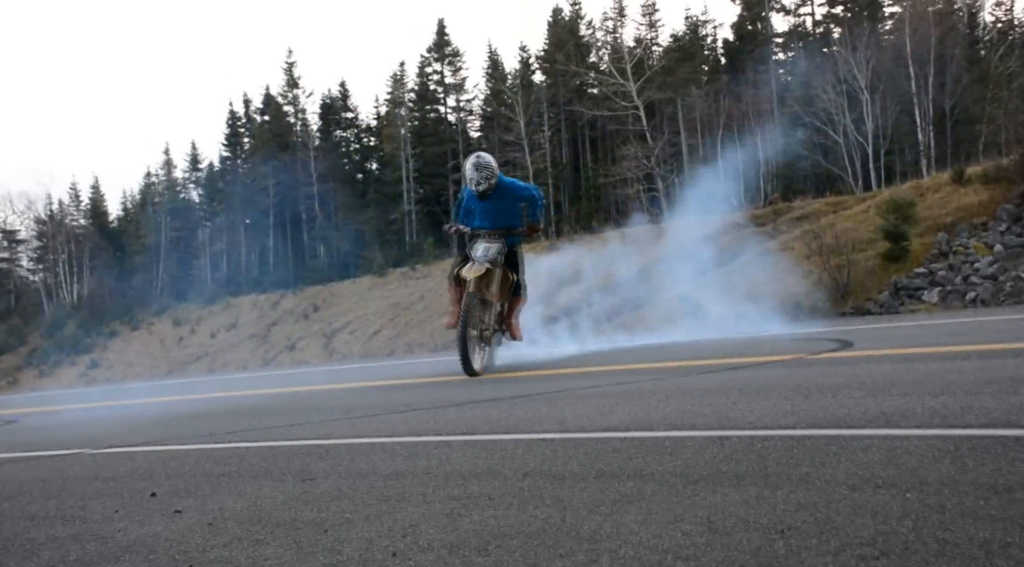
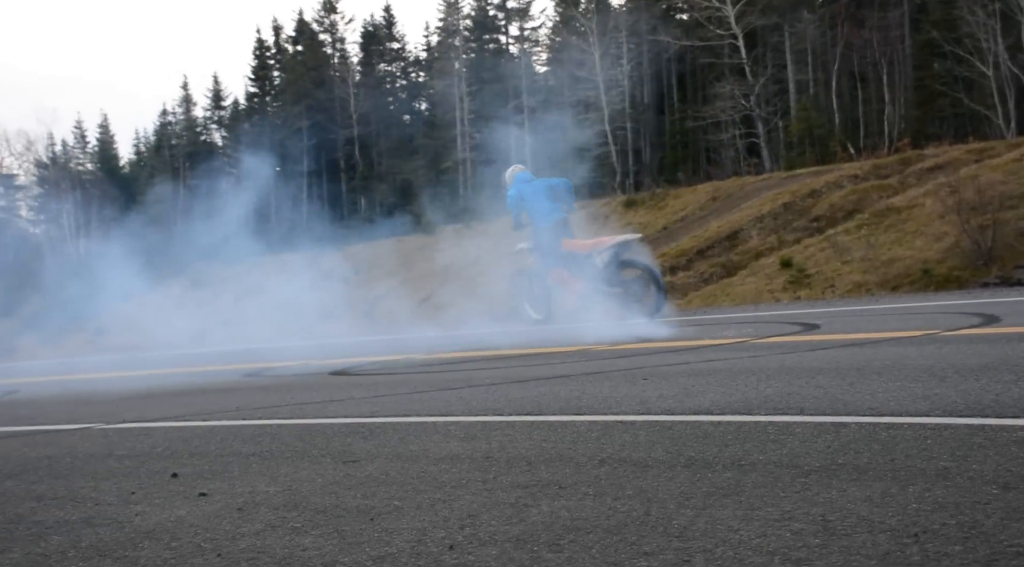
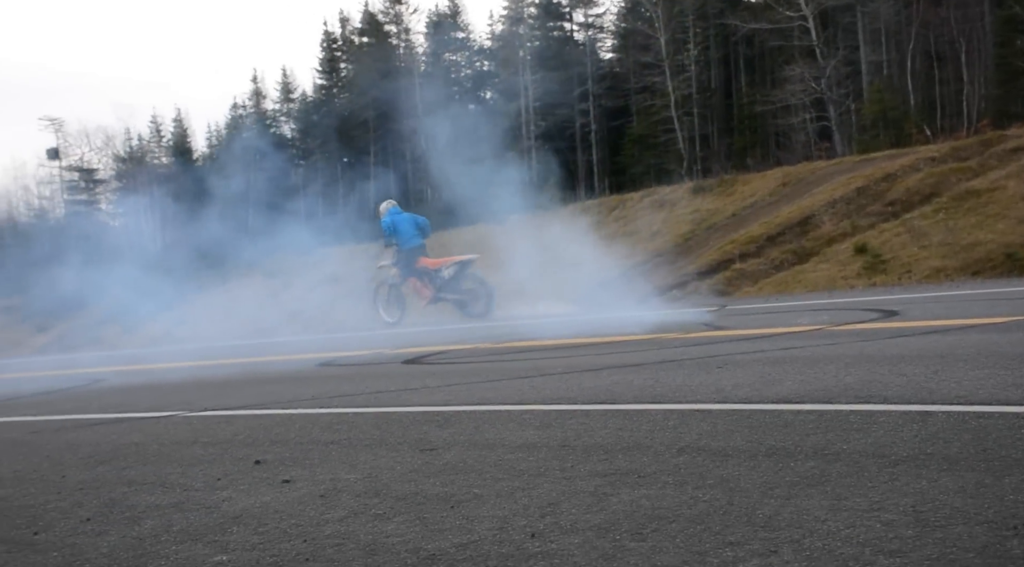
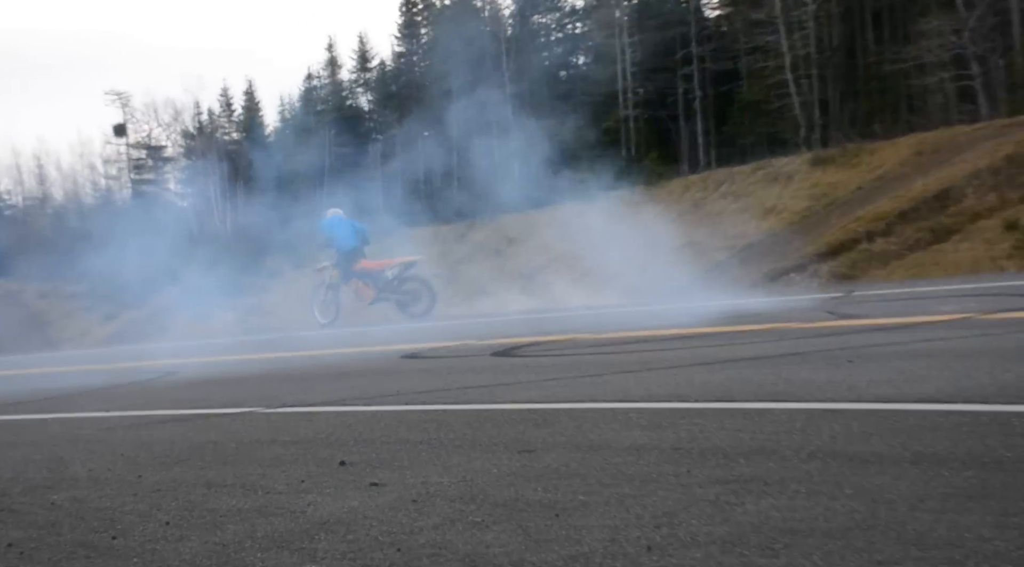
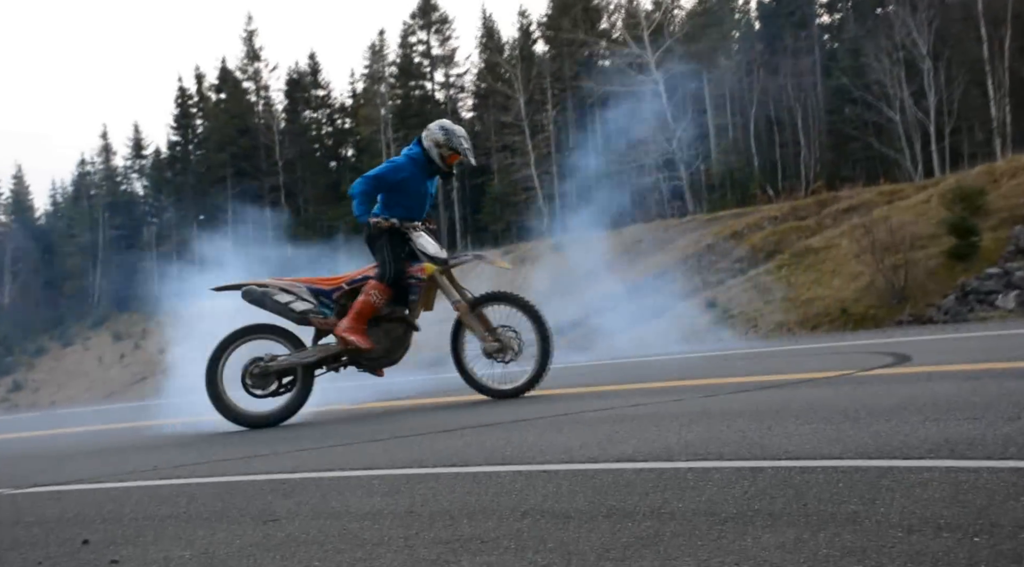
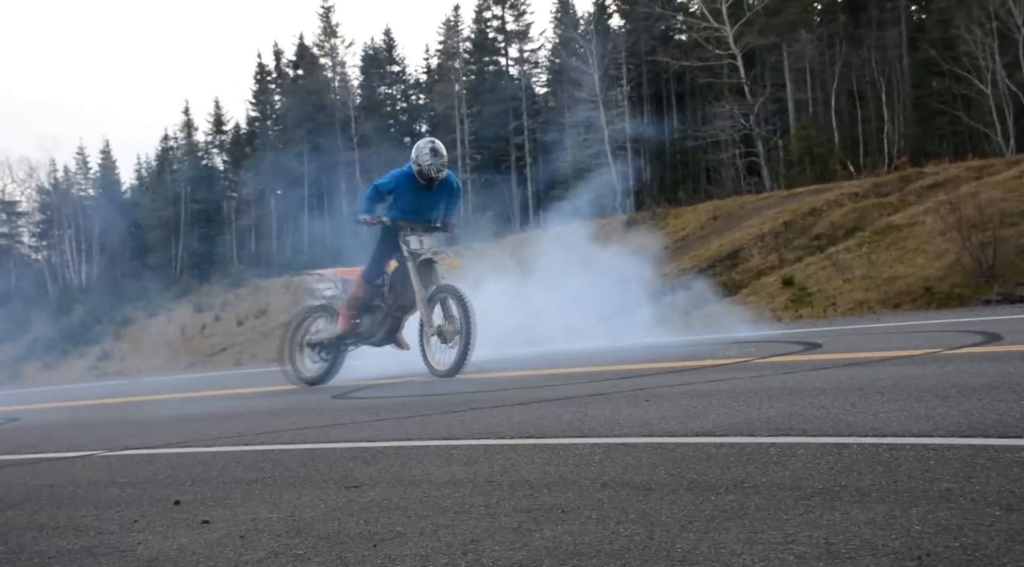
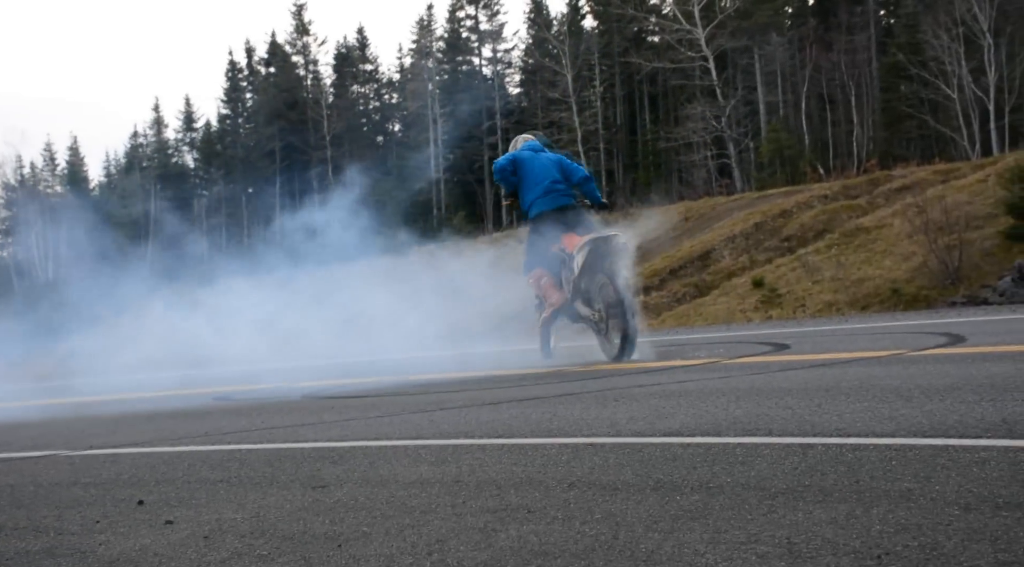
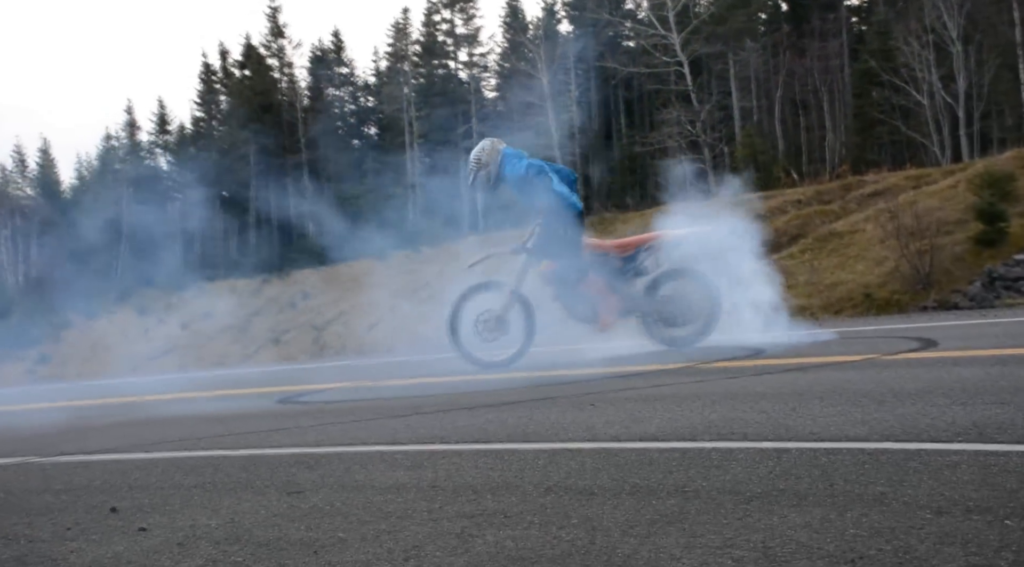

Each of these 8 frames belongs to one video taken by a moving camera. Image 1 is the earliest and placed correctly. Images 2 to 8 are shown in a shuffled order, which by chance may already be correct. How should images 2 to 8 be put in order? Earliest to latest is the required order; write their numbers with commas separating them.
5, 8, 6, 7, 2, 3, 4
